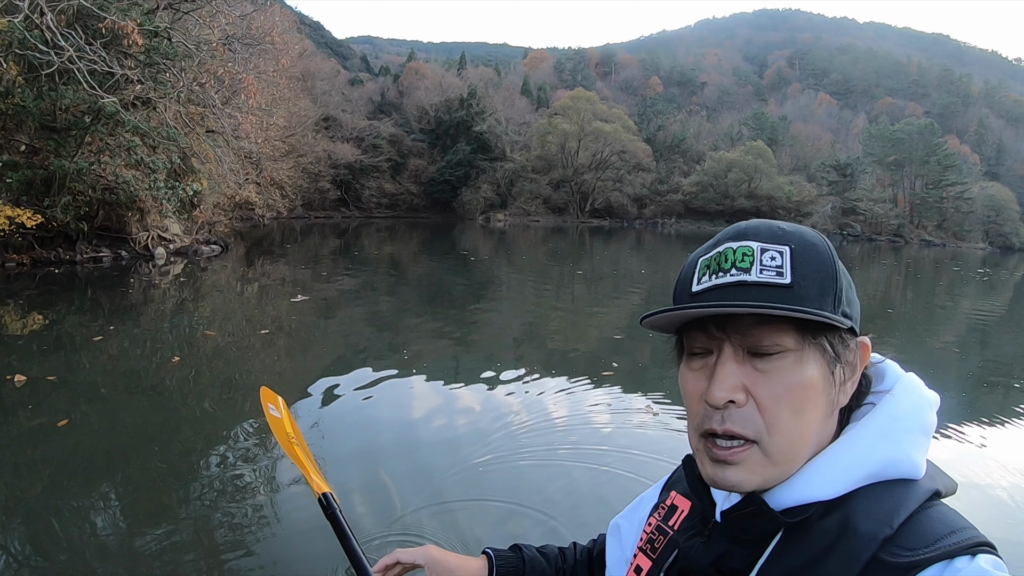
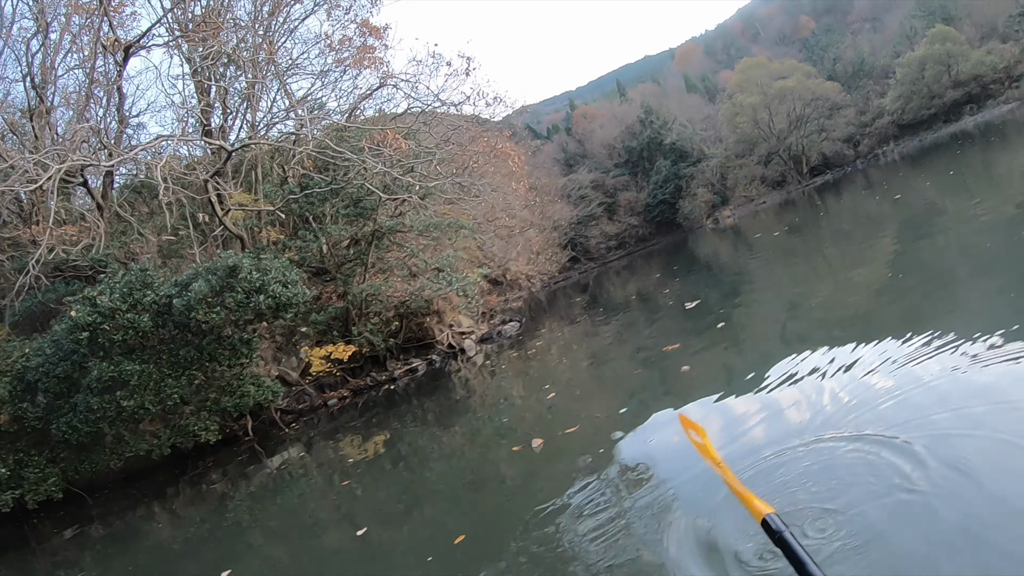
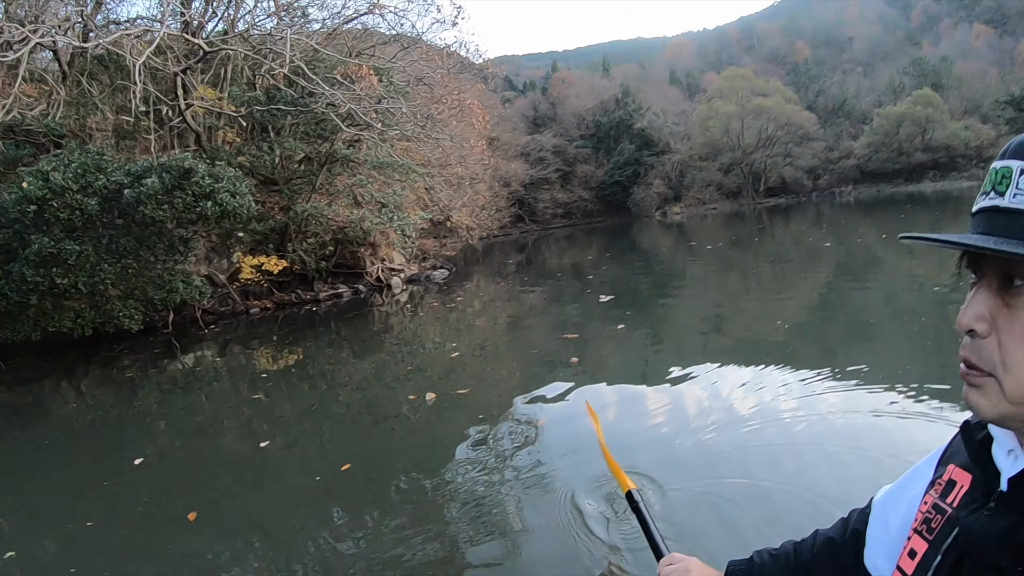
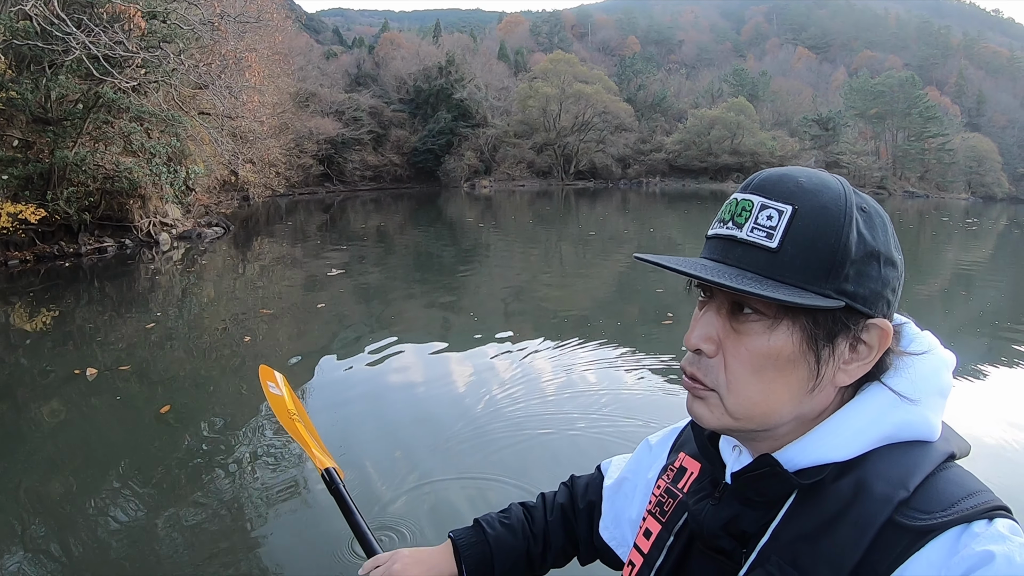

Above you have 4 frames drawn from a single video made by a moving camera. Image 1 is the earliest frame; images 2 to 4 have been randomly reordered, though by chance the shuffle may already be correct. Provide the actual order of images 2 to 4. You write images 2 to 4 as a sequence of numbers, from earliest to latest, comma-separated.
4, 3, 2
